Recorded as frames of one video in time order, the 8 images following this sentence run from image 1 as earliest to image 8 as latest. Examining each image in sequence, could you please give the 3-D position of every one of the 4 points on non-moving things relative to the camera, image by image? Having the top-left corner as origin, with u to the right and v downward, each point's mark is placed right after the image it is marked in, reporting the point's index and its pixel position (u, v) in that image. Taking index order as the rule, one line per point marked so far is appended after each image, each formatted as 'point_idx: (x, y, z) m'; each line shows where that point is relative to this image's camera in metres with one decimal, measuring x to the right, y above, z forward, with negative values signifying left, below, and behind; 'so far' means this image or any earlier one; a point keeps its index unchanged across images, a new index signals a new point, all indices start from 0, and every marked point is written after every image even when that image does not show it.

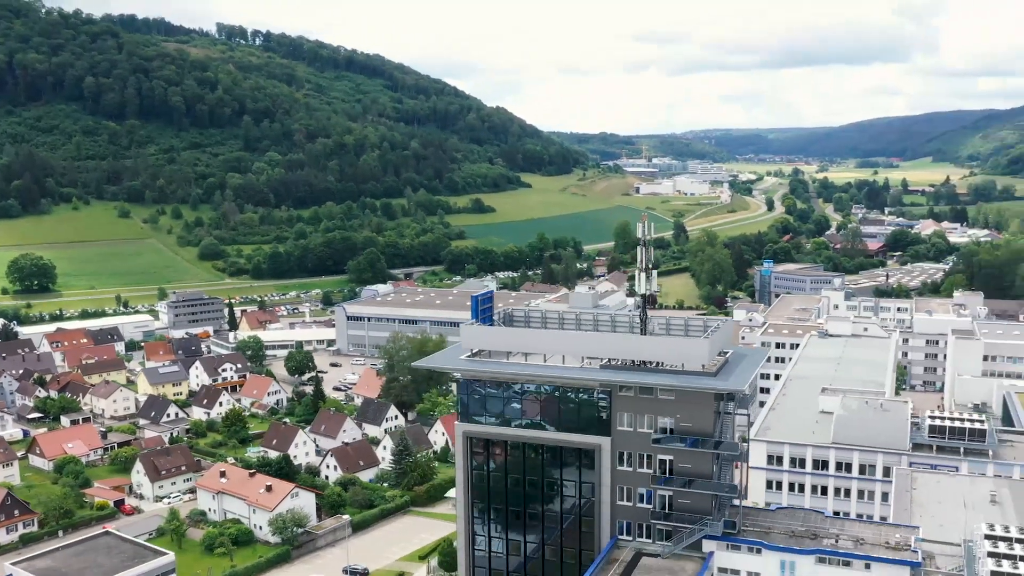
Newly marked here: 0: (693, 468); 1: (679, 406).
0: (+3.5, -3.5, +19.4) m
1: (+3.2, -2.2, +19.4) m
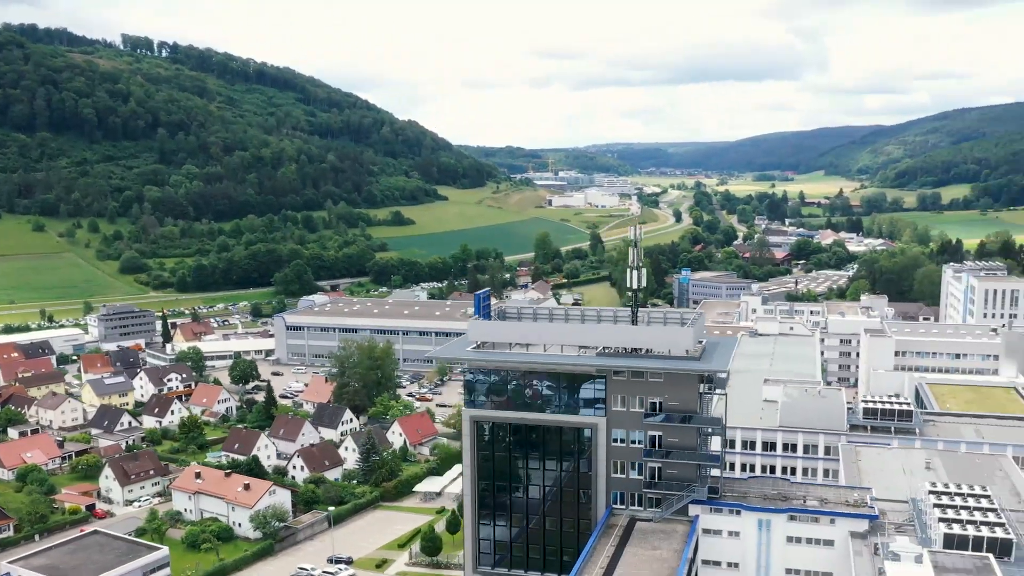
0: (+3.7, -3.4, +22.1) m
1: (+3.4, -2.1, +22.1) m
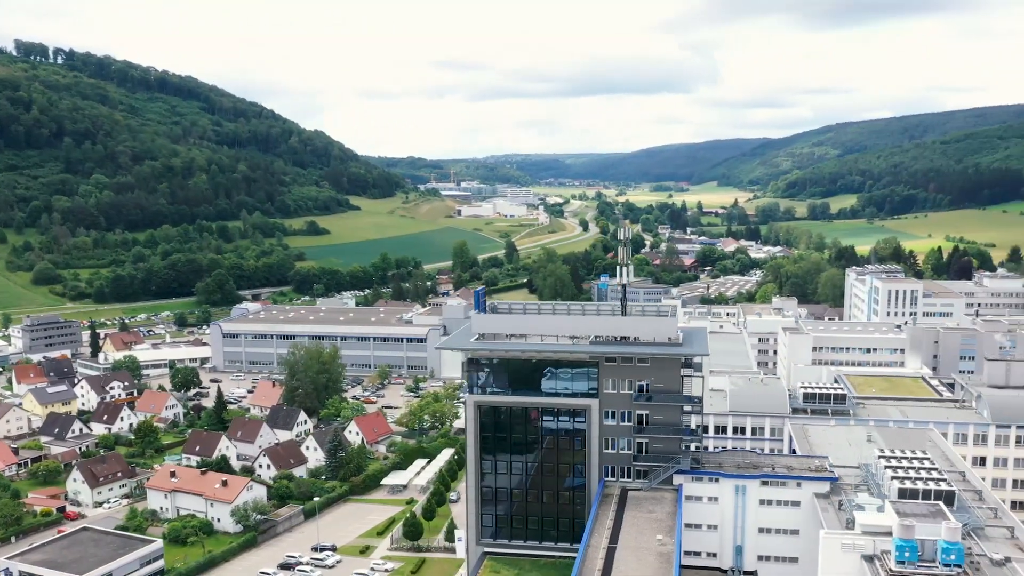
0: (+3.8, -3.2, +25.0) m
1: (+3.5, -2.0, +24.9) m
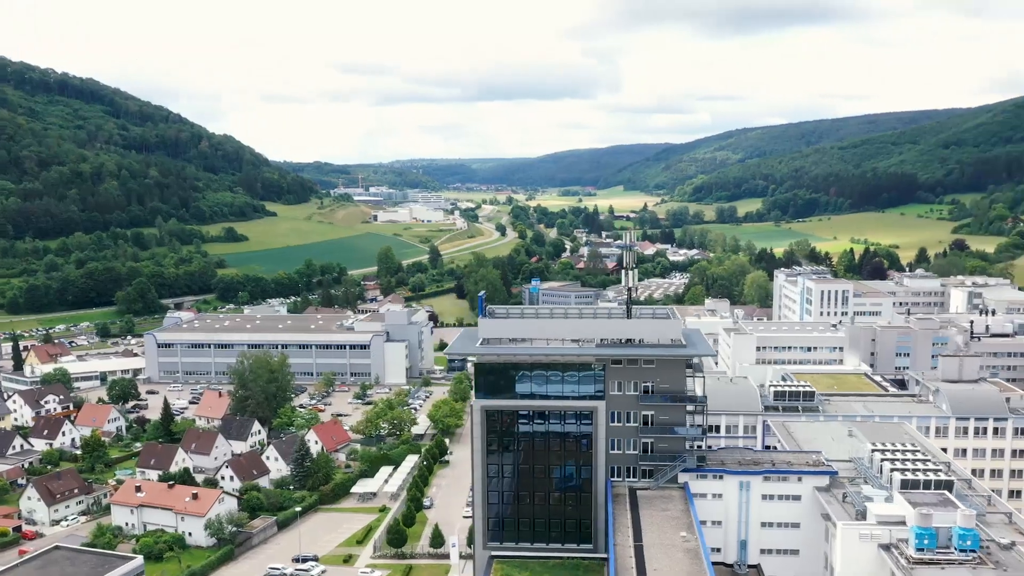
0: (+4.0, -3.3, +25.6) m
1: (+3.7, -2.1, +25.5) m
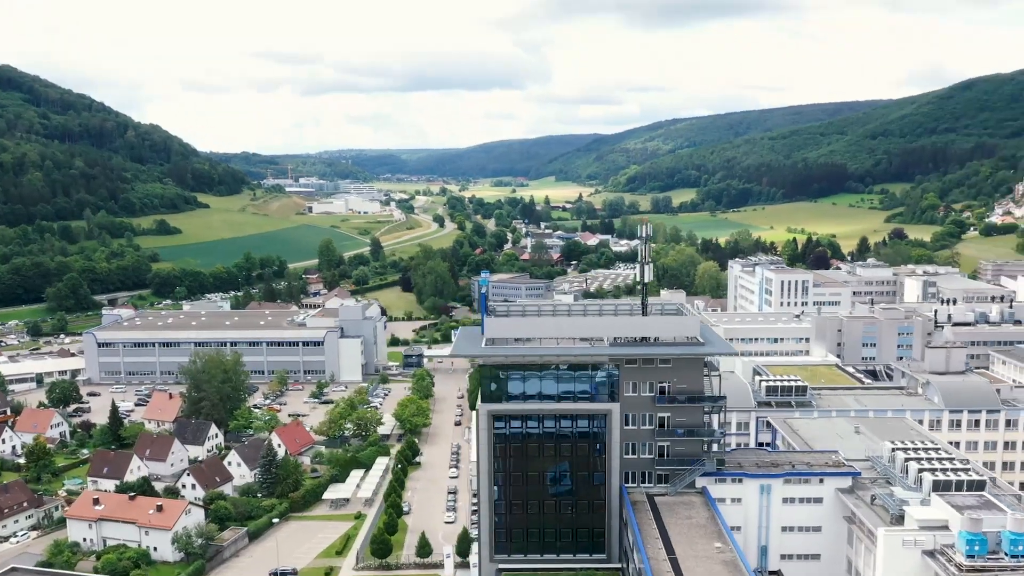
0: (+4.2, -3.2, +24.4) m
1: (+3.9, -2.0, +24.3) m
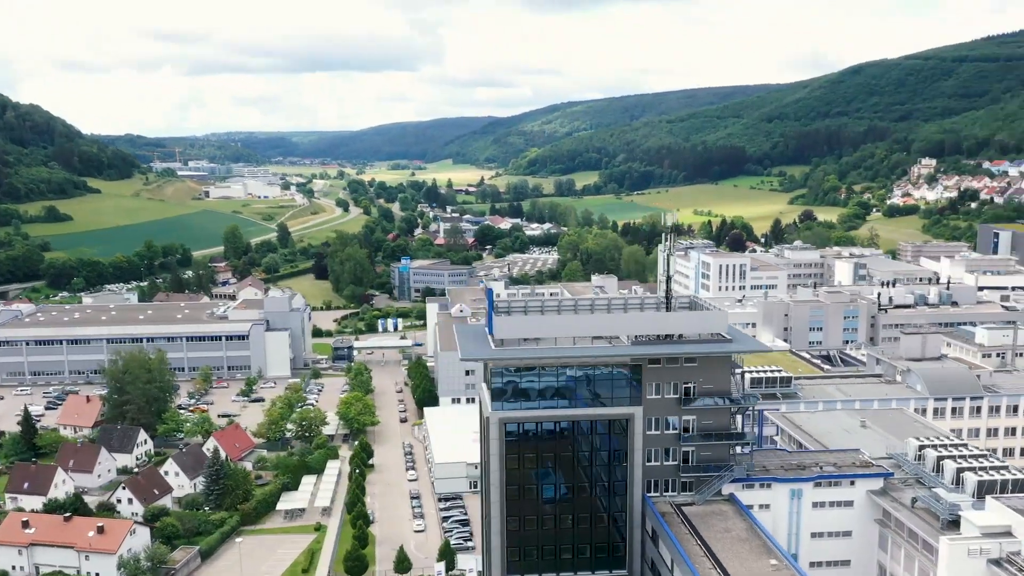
0: (+4.5, -3.0, +22.6) m
1: (+4.2, -1.8, +22.5) m
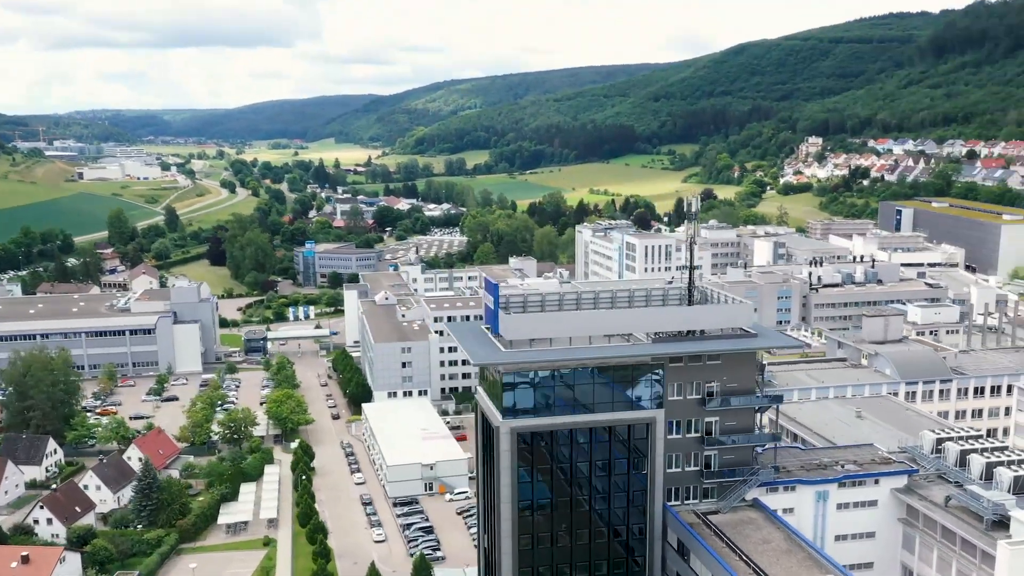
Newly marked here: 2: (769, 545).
0: (+4.7, -2.8, +21.1) m
1: (+4.4, -1.6, +20.8) m
2: (+4.9, -4.9, +19.3) m
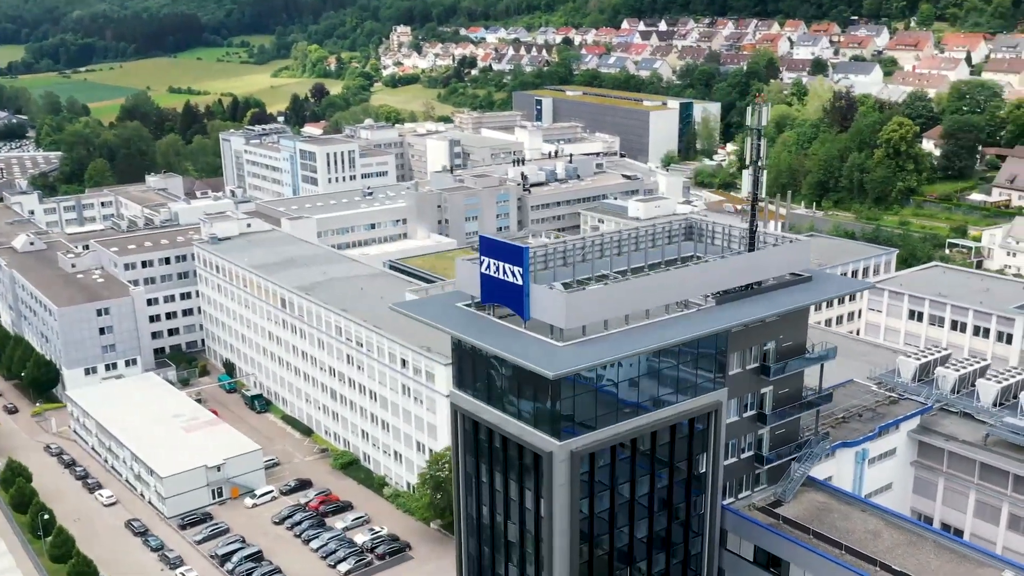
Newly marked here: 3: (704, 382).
0: (+4.6, -1.7, +17.1) m
1: (+4.4, -0.6, +16.6) m
2: (+5.7, -3.9, +15.8) m
3: (+2.9, -1.5, +15.6) m
